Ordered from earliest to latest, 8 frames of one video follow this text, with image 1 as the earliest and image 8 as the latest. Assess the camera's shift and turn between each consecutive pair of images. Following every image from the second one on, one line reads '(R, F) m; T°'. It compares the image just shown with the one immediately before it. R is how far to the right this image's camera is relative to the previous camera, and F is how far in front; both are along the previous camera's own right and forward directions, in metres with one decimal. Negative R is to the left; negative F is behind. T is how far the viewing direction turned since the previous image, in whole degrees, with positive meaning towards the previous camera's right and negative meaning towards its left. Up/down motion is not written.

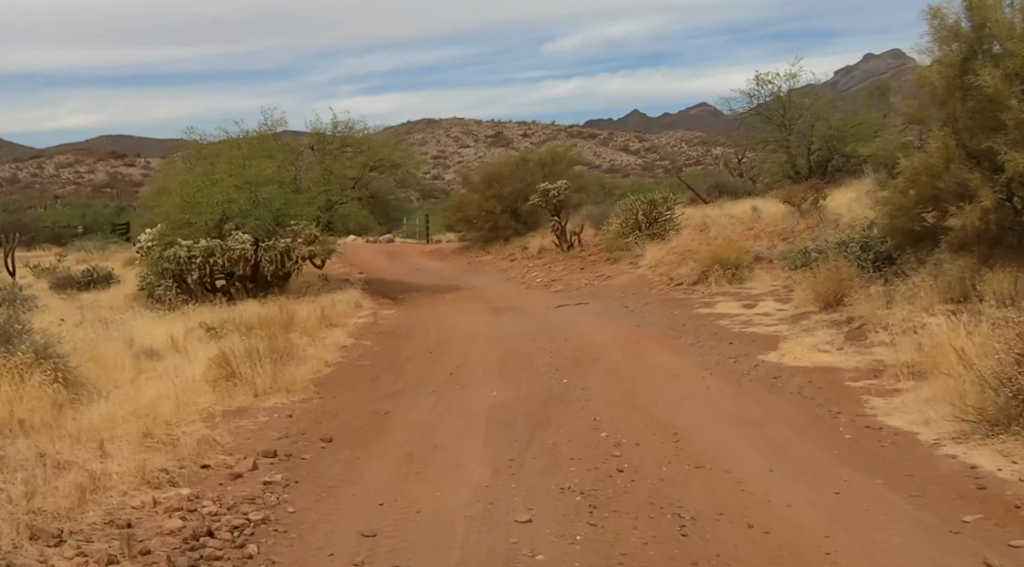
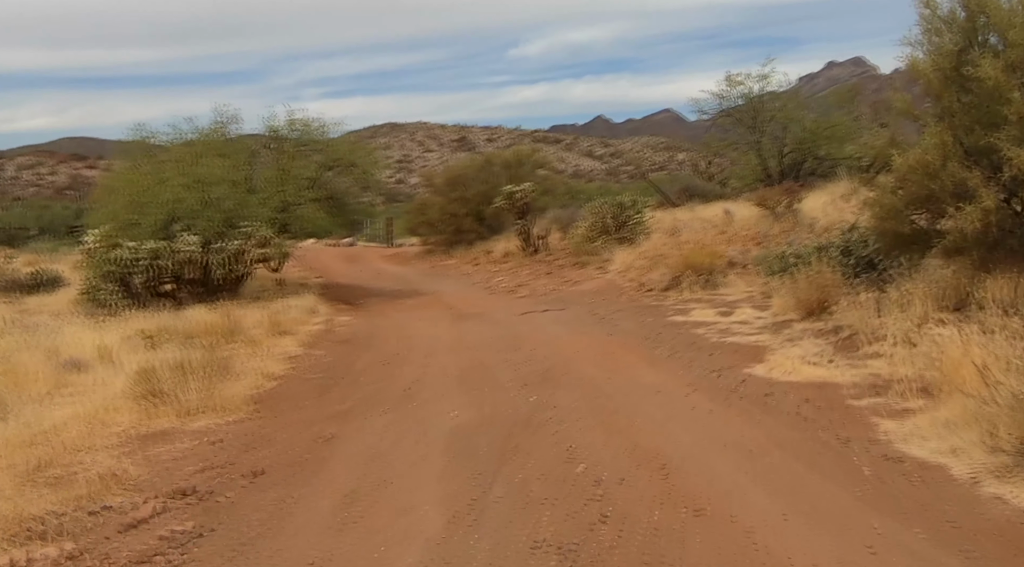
(0.0, +1.0) m; +2°
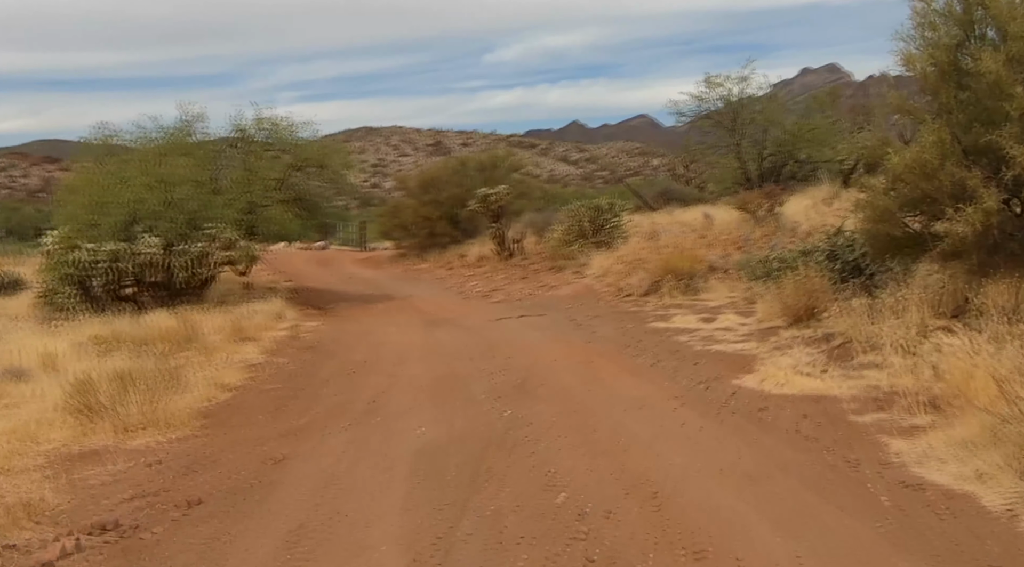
(0.0, +0.7) m; +1°
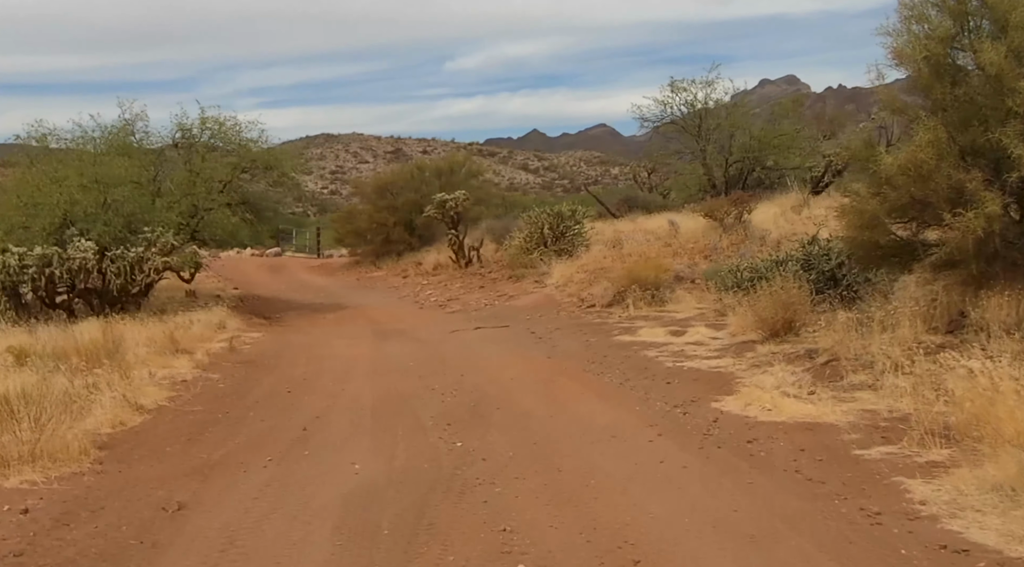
(0.0, +1.0) m; +2°
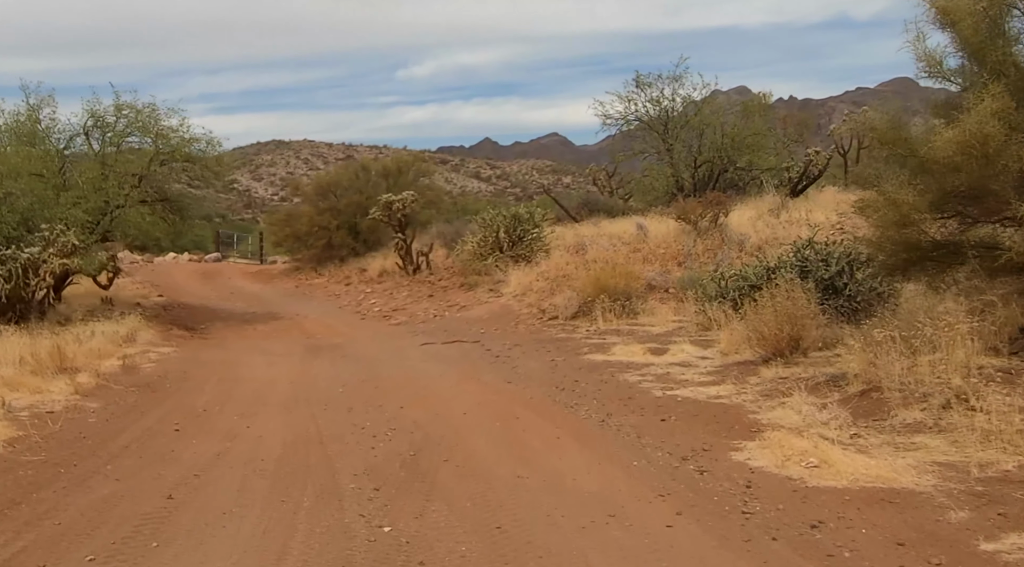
(0.0, +2.1) m; +3°
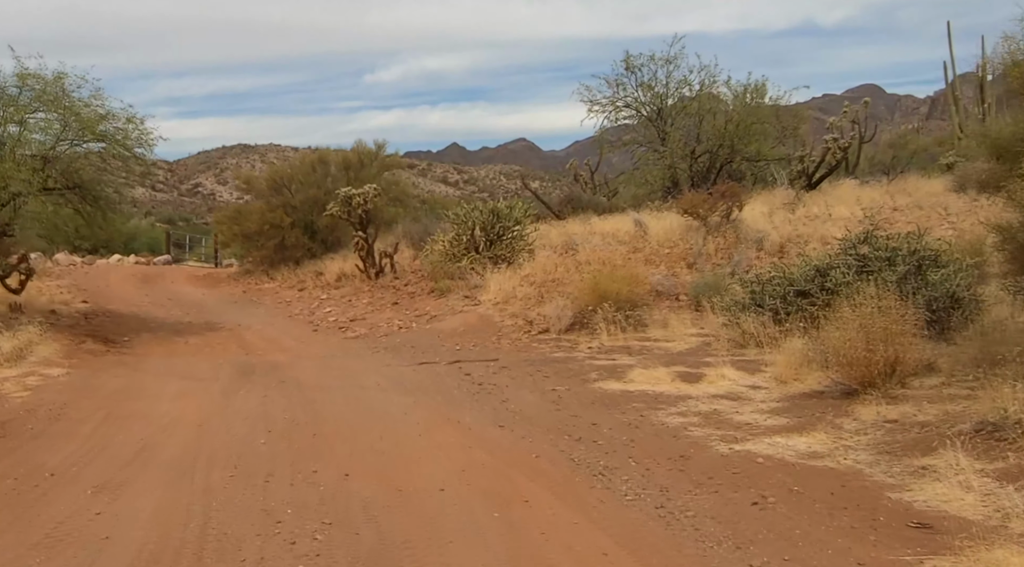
(-0.2, +2.9) m; +2°
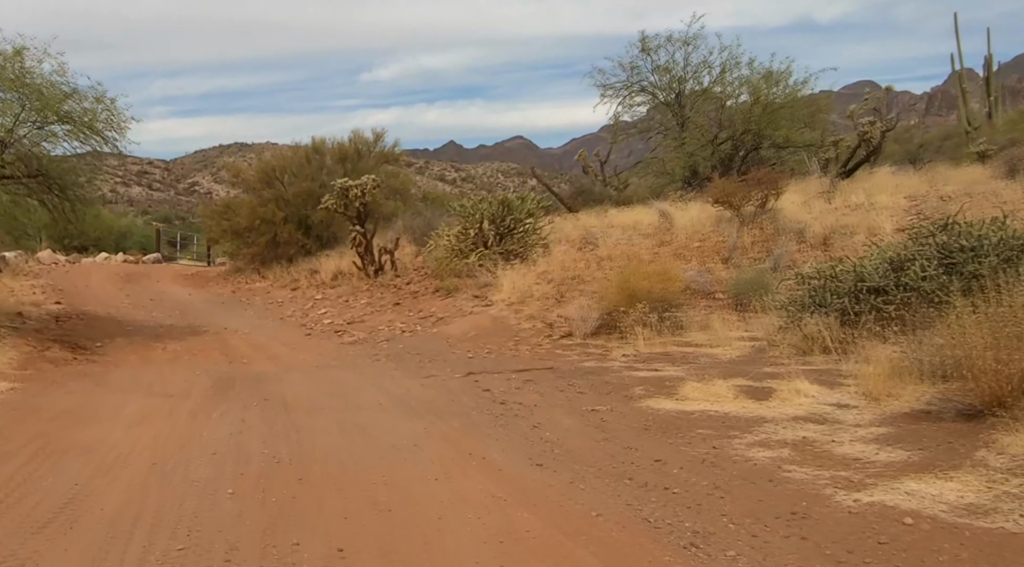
(-0.2, +1.6) m; 0°
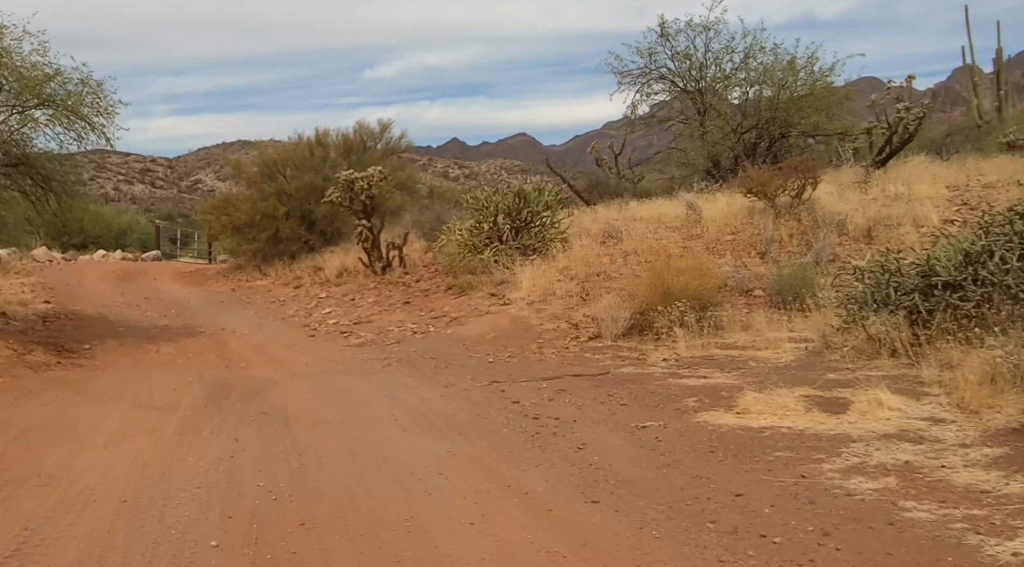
(-0.2, +1.0) m; 0°
